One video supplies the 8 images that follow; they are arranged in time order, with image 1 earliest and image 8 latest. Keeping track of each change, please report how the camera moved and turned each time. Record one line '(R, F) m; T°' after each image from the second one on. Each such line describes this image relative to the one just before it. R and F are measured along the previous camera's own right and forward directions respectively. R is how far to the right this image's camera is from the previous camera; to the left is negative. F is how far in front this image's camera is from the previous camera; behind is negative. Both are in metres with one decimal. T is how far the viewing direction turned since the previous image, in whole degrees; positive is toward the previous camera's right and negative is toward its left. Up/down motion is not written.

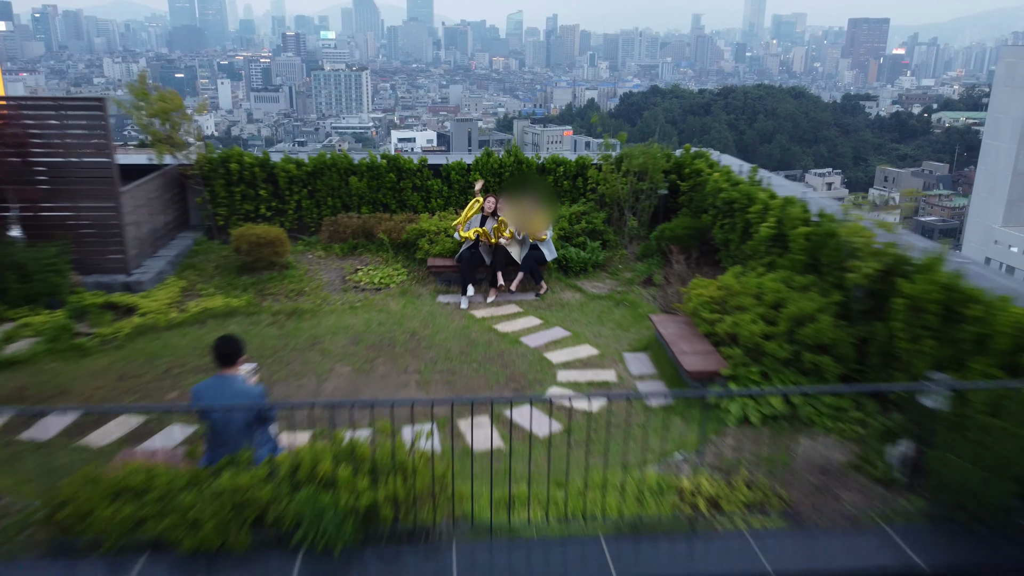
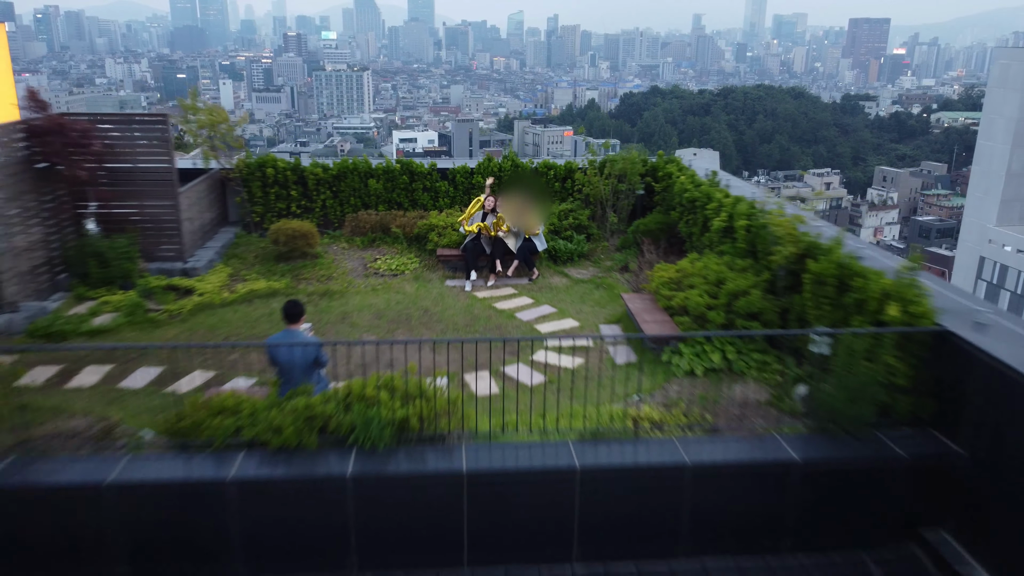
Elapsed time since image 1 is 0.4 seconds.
(0.0, -0.8) m; 0°
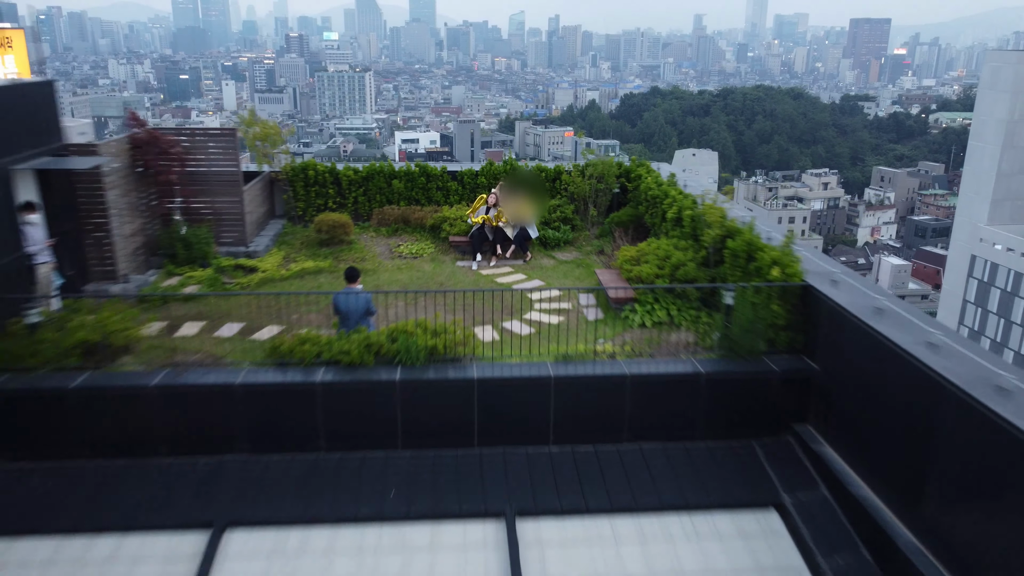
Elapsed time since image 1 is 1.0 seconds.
(0.0, -1.3) m; 0°
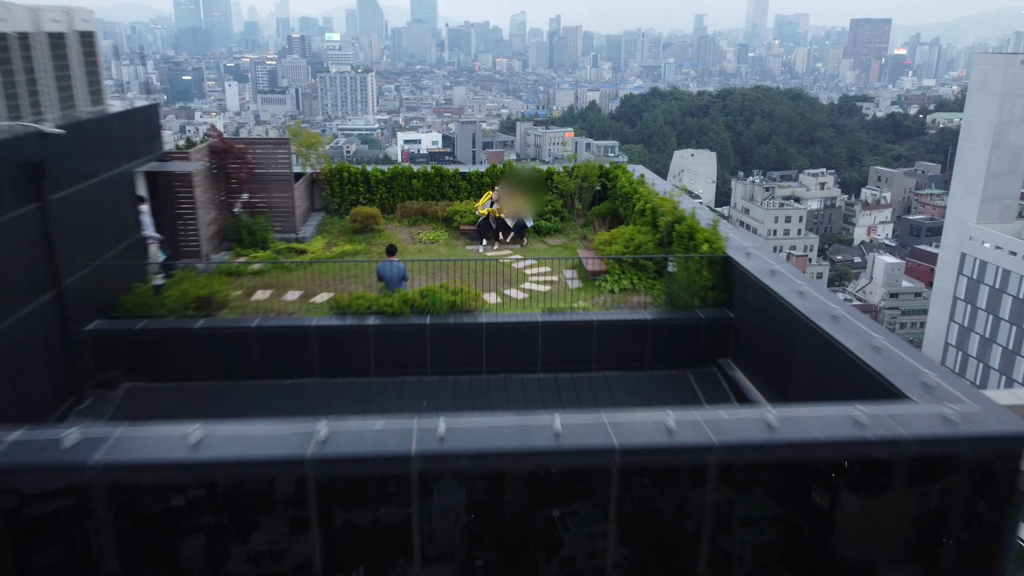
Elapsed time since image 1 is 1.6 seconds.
(0.0, -1.5) m; 0°
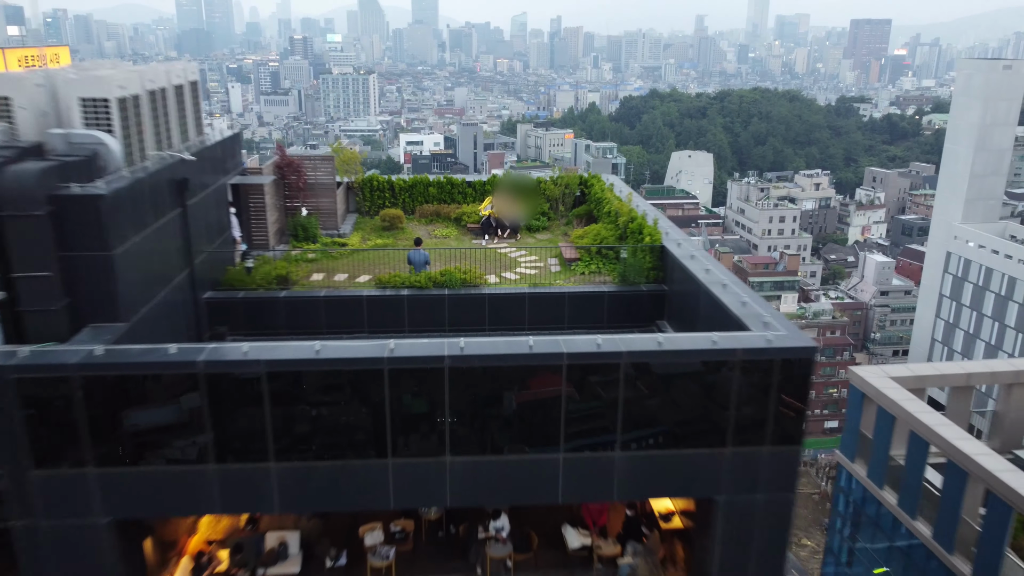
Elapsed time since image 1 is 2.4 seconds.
(+0.1, -2.1) m; 0°
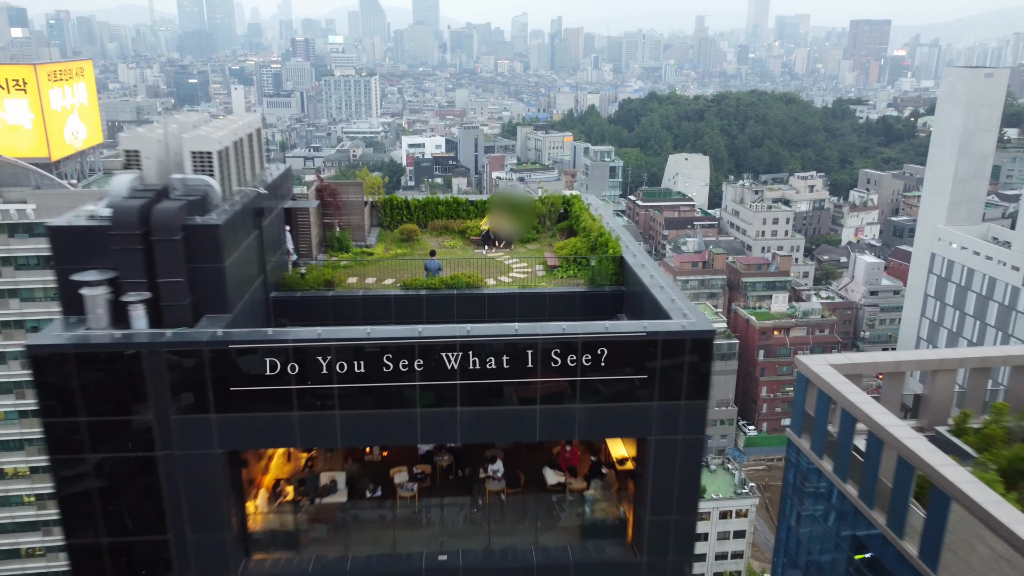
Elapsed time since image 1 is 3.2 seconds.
(+0.1, -2.3) m; 0°
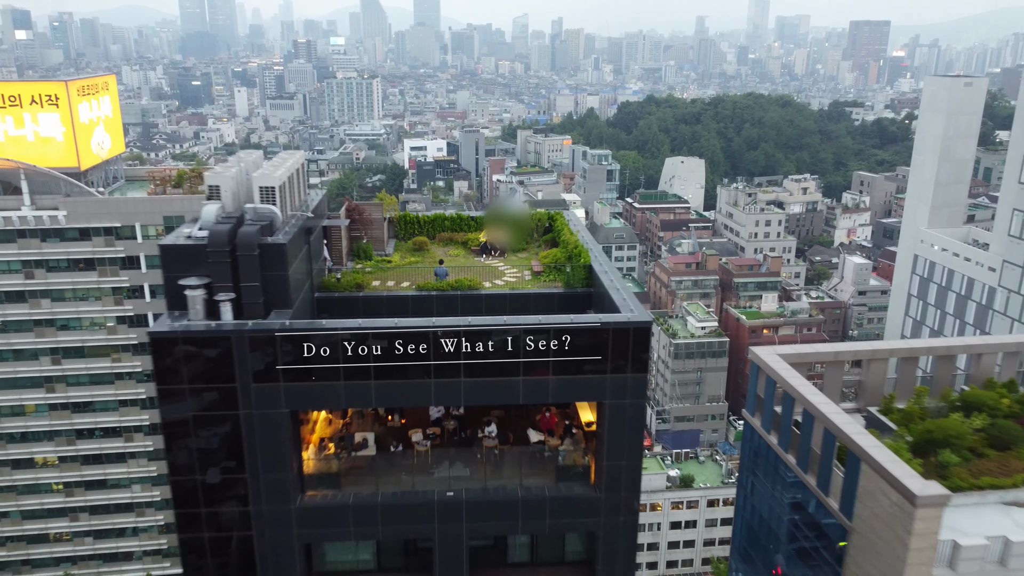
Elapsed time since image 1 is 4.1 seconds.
(+0.1, -2.6) m; 0°
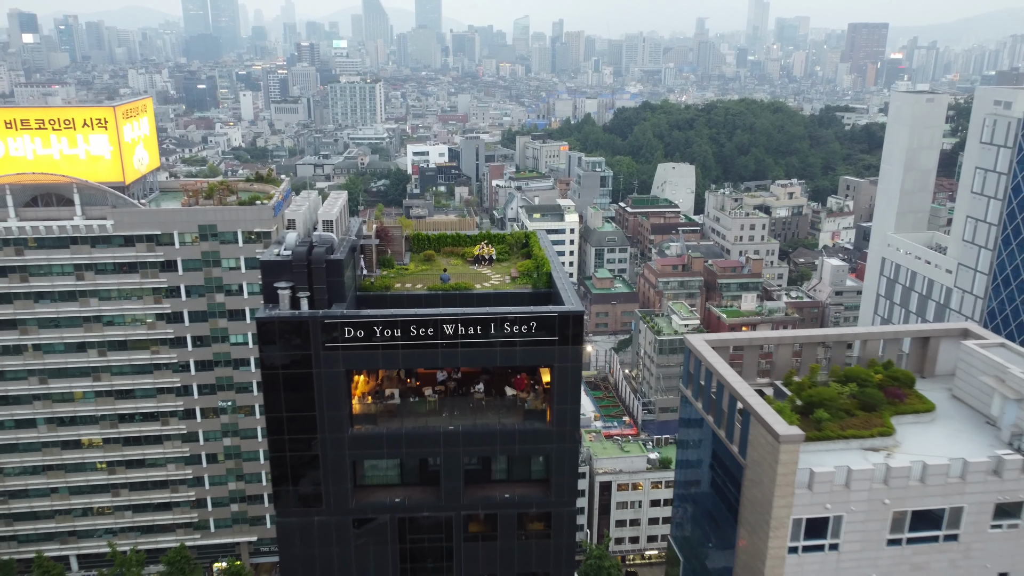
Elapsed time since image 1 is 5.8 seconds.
(+0.4, -5.2) m; 0°
